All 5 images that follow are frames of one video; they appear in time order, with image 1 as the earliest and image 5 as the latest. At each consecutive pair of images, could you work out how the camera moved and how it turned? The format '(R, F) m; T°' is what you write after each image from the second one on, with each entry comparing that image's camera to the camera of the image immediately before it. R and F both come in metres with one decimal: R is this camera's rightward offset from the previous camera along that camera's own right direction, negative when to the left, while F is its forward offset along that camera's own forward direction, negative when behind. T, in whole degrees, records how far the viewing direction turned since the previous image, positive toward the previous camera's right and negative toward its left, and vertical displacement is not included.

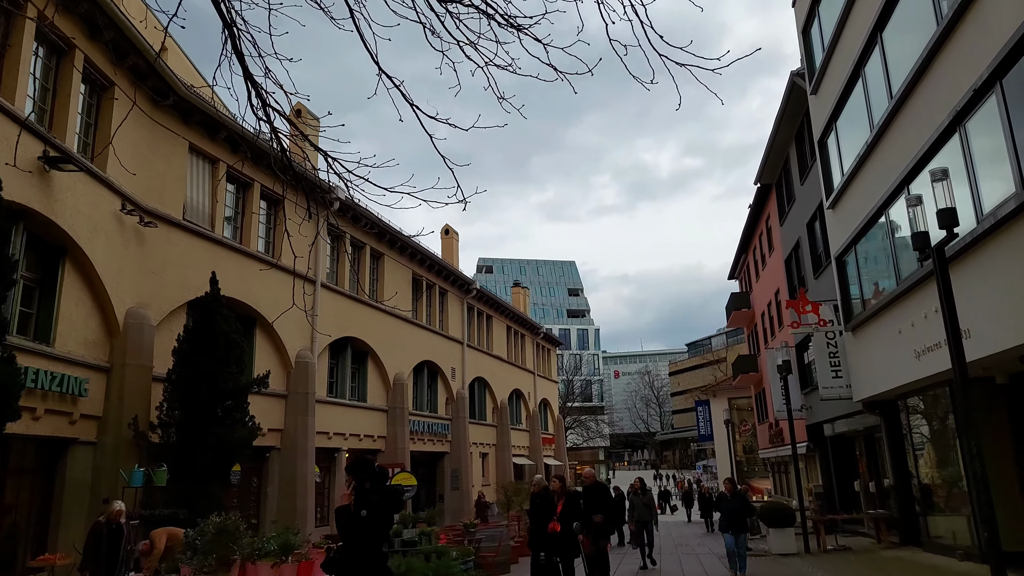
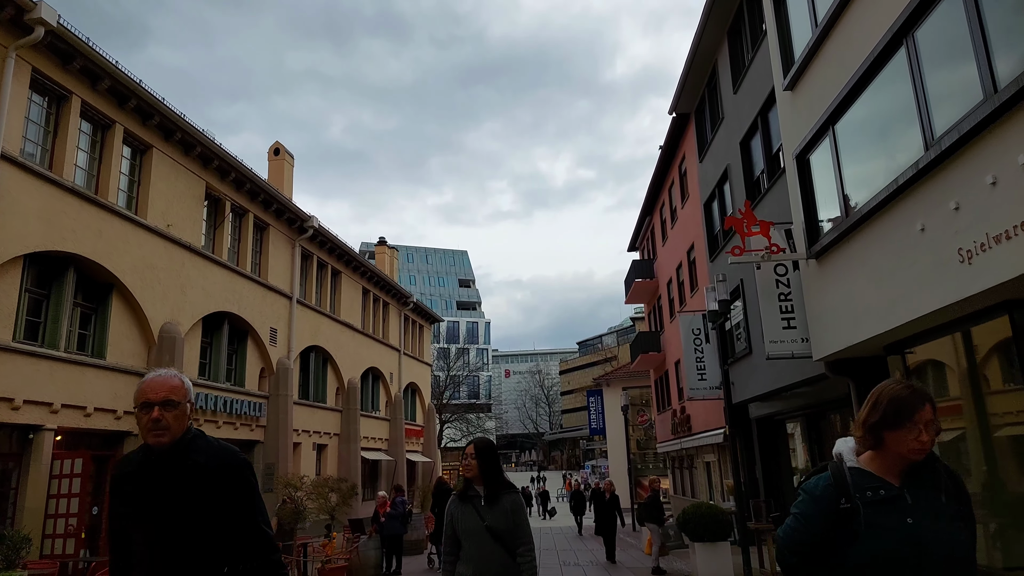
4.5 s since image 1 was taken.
(+1.4, +6.2) m; +9°
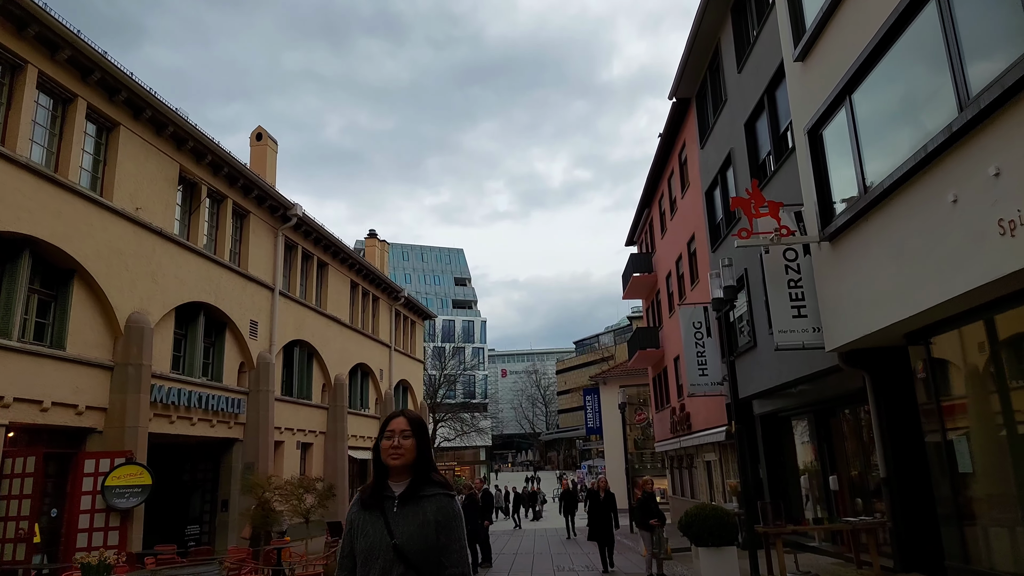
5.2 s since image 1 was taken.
(+0.1, +0.9) m; 0°
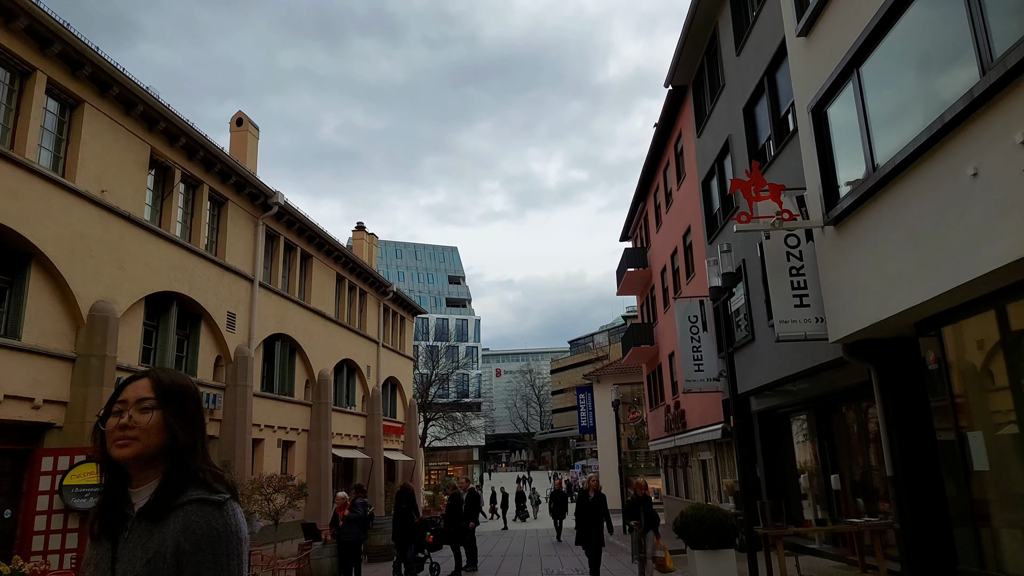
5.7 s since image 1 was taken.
(+0.2, +0.7) m; 0°
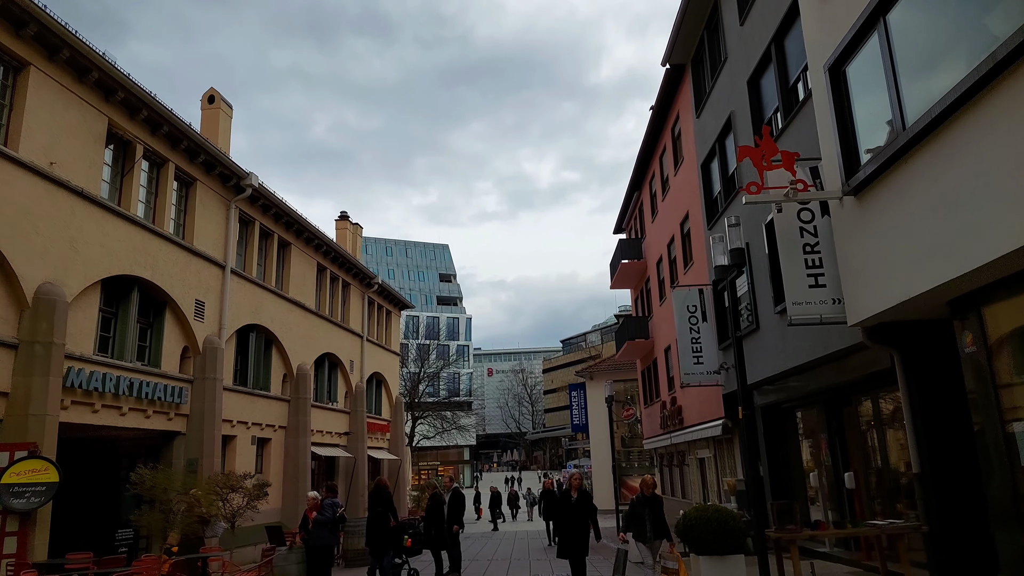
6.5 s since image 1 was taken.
(+0.1, +1.1) m; +1°
